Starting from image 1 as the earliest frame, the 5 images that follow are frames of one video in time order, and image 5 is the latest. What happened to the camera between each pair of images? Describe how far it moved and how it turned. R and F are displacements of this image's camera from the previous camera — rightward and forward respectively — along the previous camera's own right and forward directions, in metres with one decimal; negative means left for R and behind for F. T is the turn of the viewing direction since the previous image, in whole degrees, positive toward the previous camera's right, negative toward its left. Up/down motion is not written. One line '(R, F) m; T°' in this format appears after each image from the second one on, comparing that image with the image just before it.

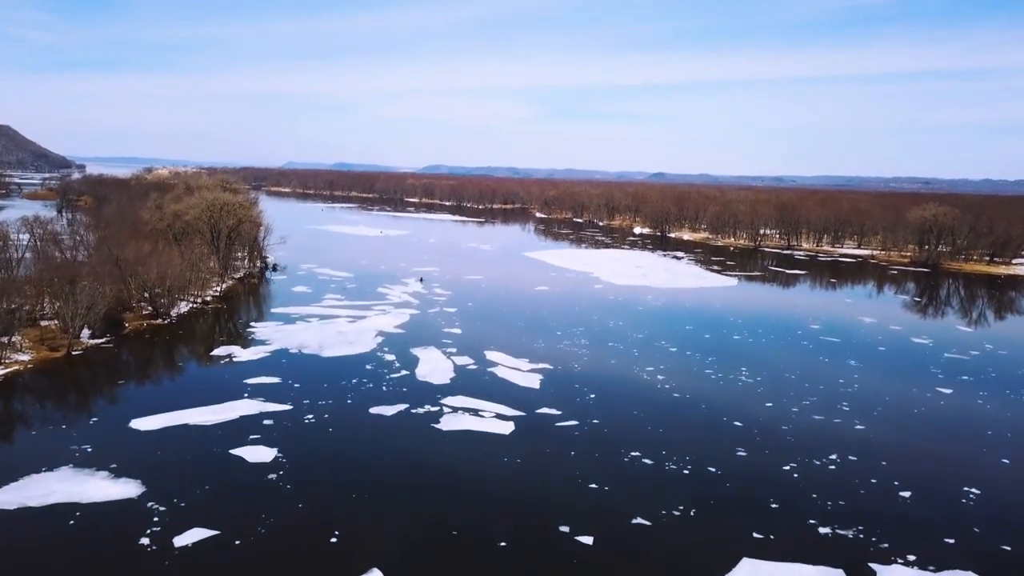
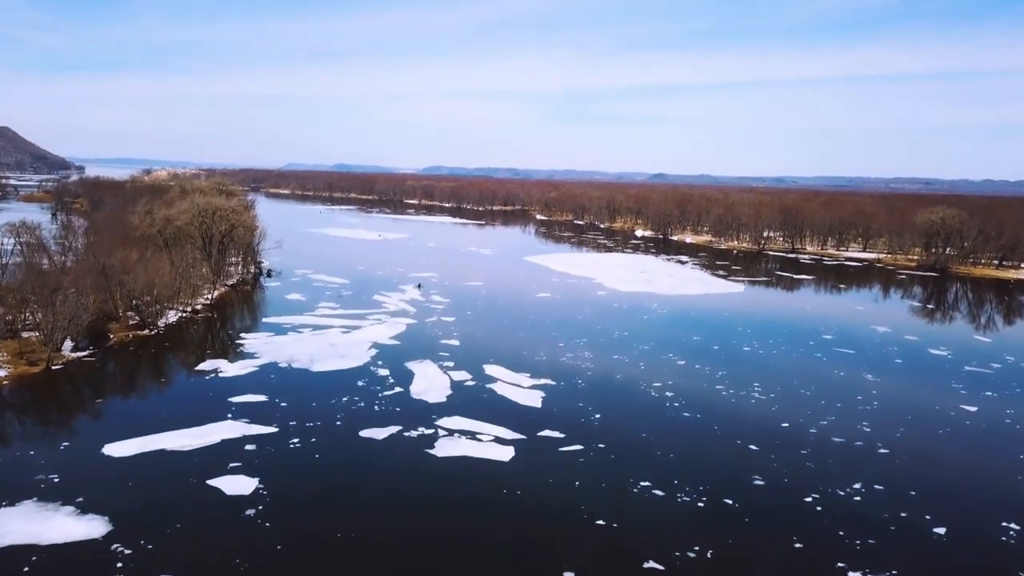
(0.0, +0.8) m; 0°
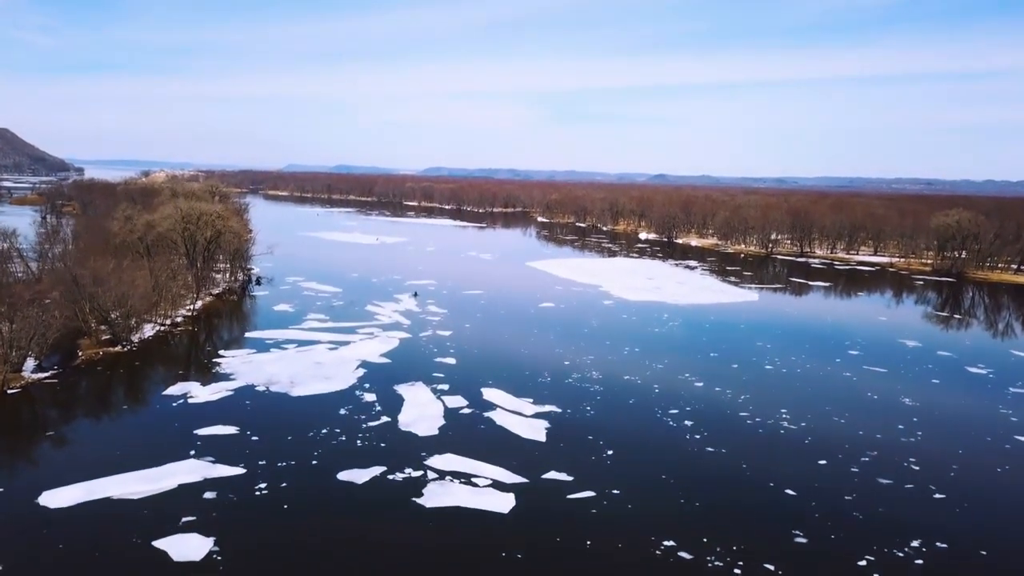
(0.0, +1.5) m; 0°
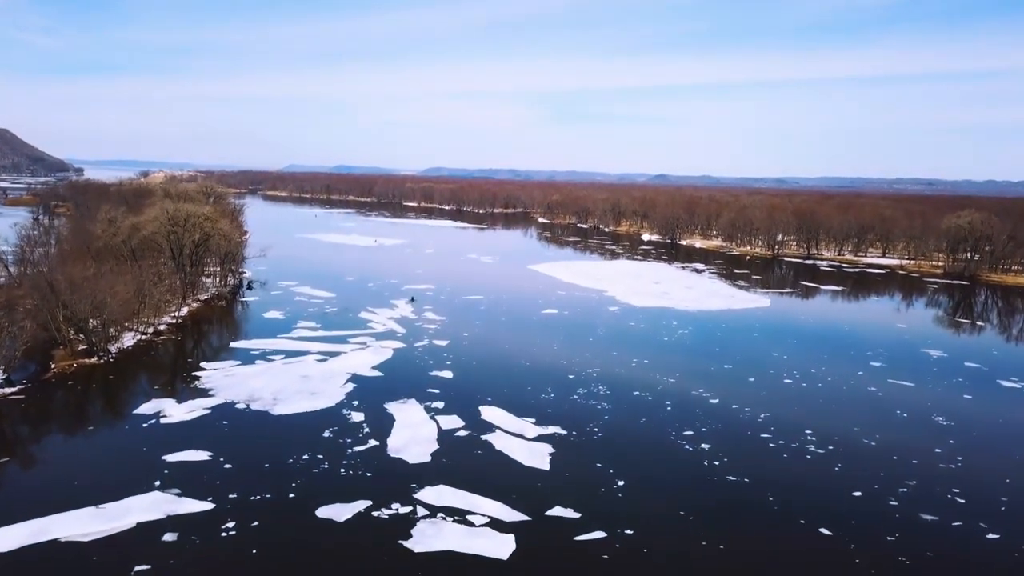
(0.0, +1.1) m; 0°
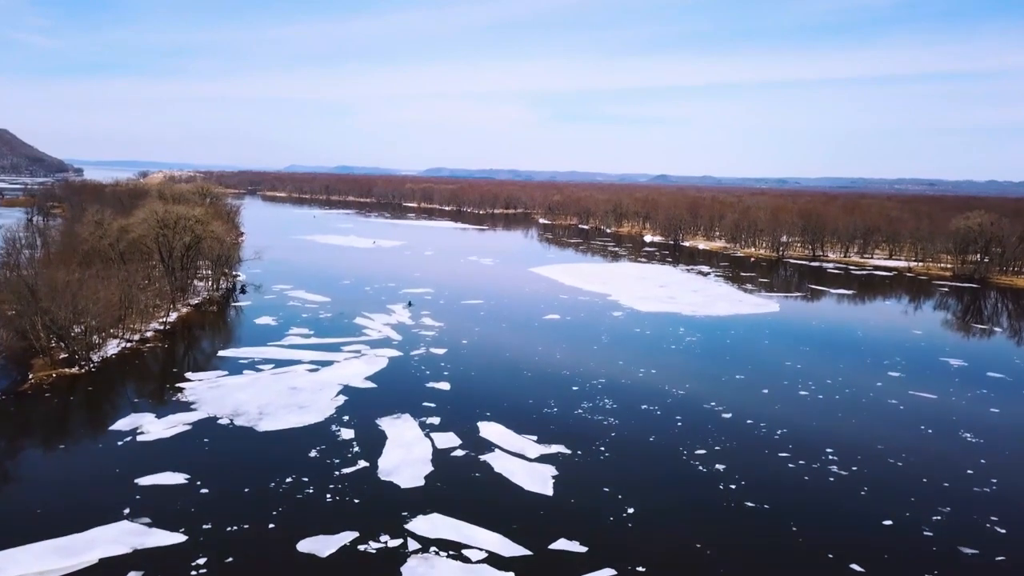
(0.0, +0.8) m; 0°
